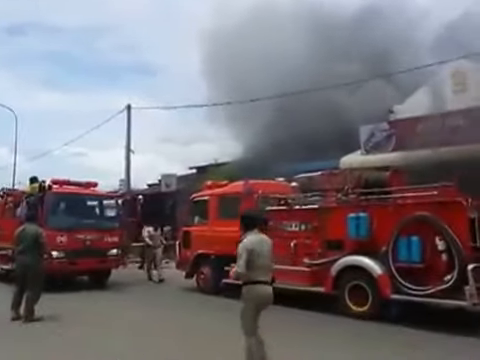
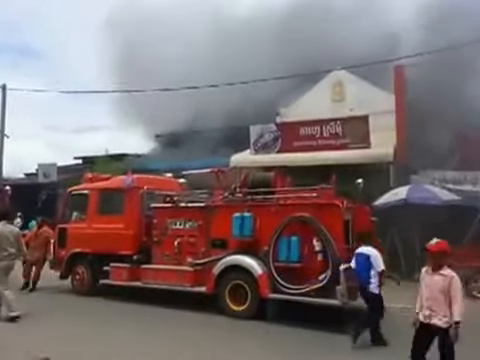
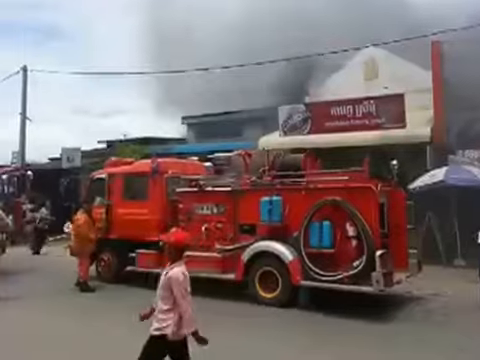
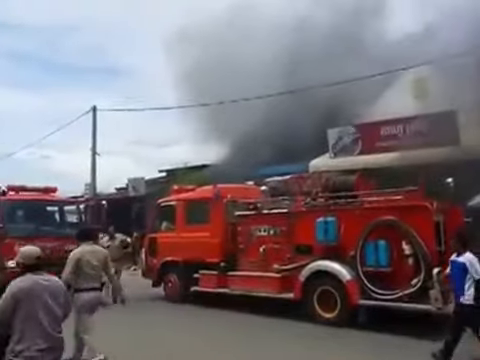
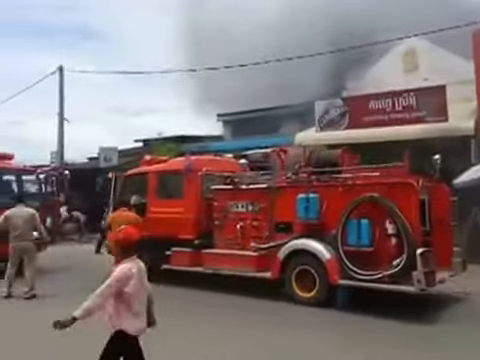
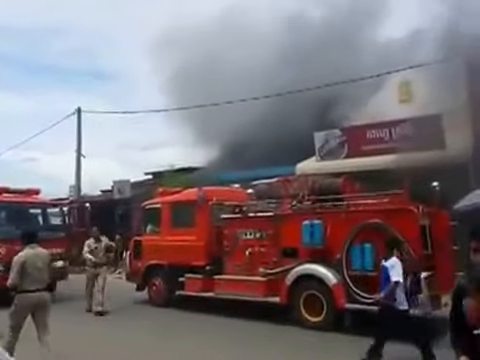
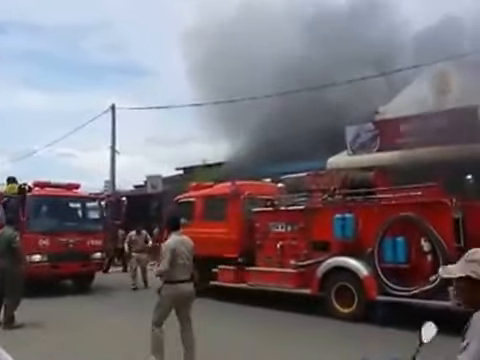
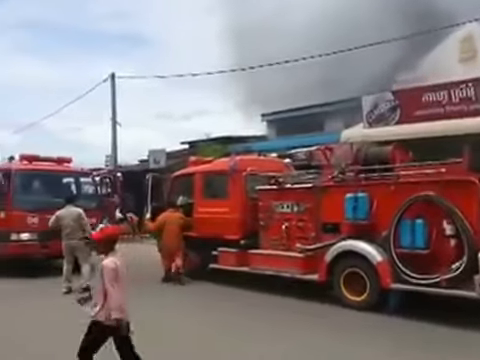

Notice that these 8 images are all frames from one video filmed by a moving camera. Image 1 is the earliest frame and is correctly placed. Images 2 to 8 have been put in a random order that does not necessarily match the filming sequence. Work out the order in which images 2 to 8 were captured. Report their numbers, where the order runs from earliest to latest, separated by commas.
7, 4, 6, 2, 3, 5, 8
